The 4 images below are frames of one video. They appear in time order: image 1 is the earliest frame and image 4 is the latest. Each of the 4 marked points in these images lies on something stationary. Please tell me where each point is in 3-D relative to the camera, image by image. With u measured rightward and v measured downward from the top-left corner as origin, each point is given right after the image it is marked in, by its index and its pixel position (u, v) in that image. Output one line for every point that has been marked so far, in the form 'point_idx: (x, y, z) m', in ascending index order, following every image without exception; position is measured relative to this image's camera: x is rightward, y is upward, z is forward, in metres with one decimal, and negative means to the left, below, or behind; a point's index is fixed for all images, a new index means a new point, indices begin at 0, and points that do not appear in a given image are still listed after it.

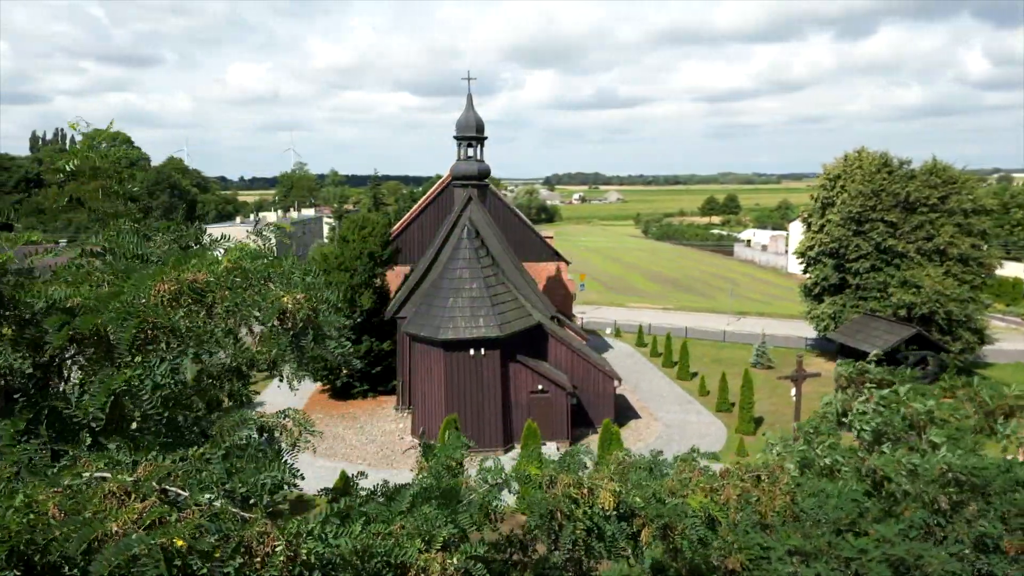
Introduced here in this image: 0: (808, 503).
0: (+2.7, -2.2, +6.4) m
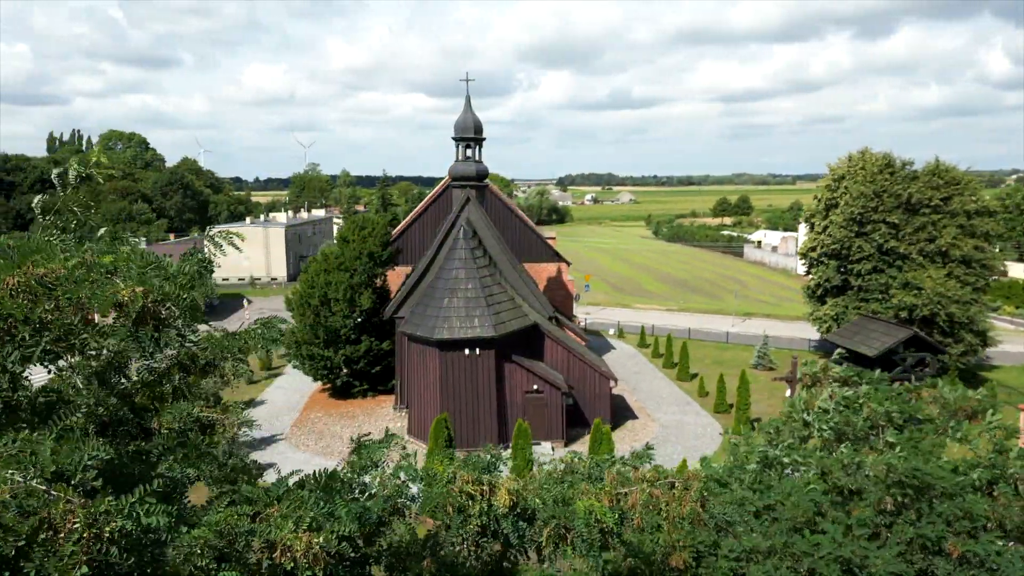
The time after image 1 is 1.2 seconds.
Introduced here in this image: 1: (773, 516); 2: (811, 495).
0: (+2.3, -2.2, +6.4) m
1: (+2.5, -2.2, +6.2) m
2: (+2.8, -2.0, +6.3) m
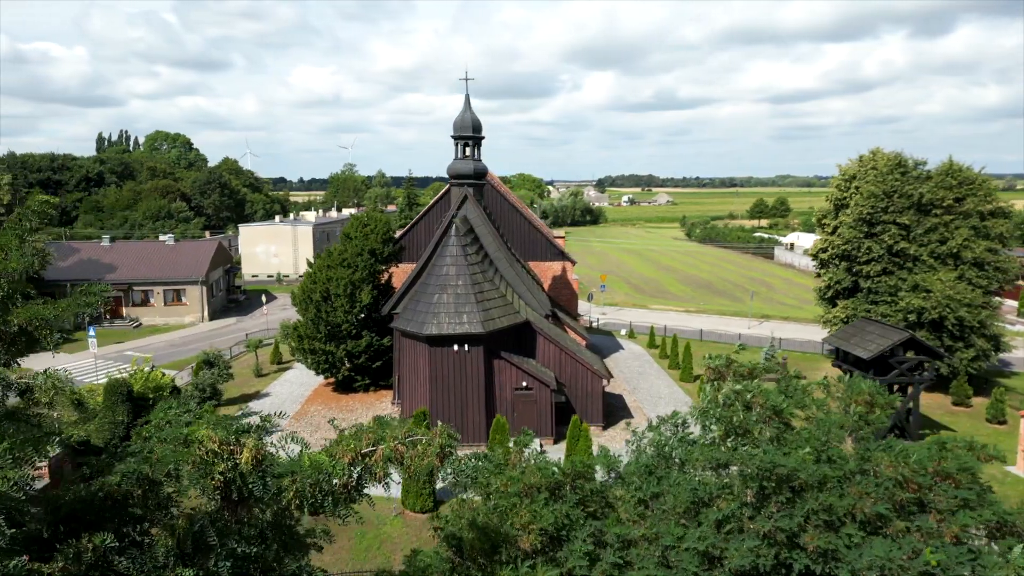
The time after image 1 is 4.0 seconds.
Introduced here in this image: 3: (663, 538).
0: (+1.2, -2.1, +6.5) m
1: (+1.4, -2.1, +6.2) m
2: (+1.7, -1.9, +6.3) m
3: (+1.4, -2.2, +5.8) m
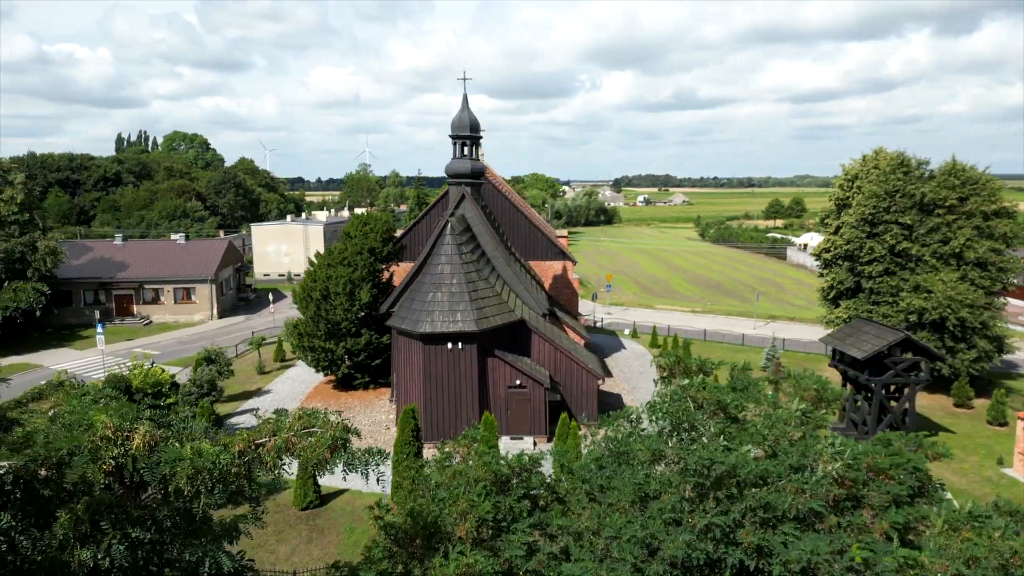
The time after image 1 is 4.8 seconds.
0: (+0.7, -2.0, +6.6) m
1: (+0.9, -2.1, +6.3) m
2: (+1.2, -1.9, +6.4) m
3: (+0.9, -2.2, +5.9) m
